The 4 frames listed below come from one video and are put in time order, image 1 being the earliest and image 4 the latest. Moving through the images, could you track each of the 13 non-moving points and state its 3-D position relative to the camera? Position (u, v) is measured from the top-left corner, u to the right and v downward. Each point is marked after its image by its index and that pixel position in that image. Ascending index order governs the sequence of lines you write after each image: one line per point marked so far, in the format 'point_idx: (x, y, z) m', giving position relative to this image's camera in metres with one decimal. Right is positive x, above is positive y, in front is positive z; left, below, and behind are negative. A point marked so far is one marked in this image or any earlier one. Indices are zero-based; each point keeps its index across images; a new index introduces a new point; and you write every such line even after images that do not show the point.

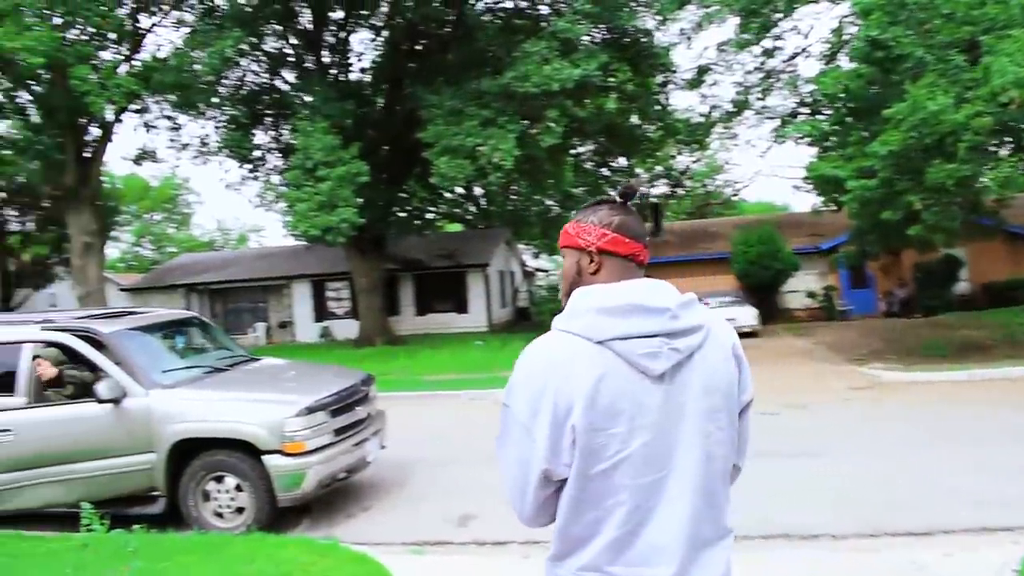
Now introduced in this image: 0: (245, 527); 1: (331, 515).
0: (-2.3, -2.1, +8.6) m
1: (-1.7, -2.1, +9.1) m
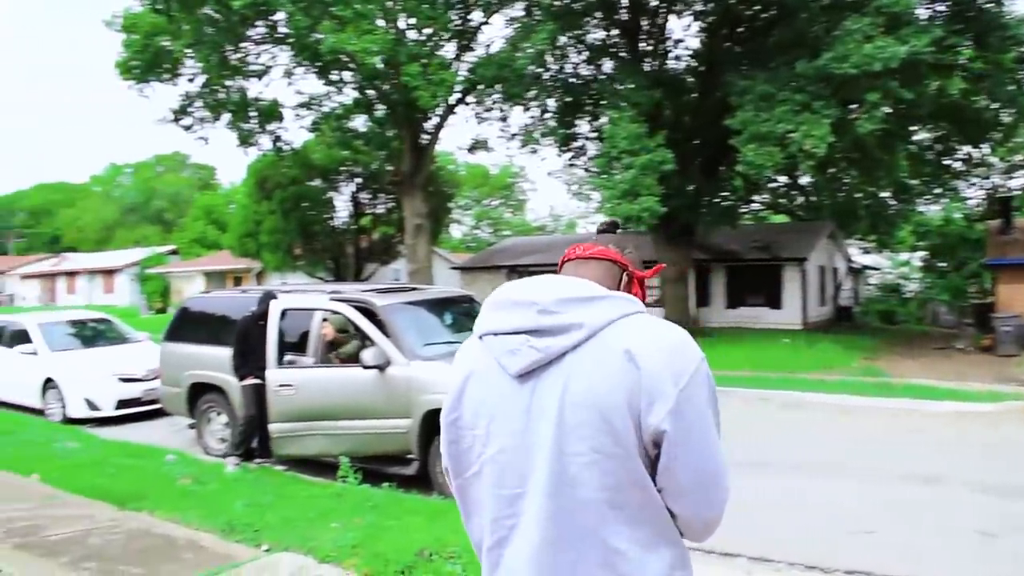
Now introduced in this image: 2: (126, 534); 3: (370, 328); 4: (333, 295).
0: (-0.3, -1.9, +9.1) m
1: (+0.5, -2.0, +9.3) m
2: (-3.0, -1.9, +7.7) m
3: (-1.4, -0.4, +9.6) m
4: (-1.8, -0.1, +10.0) m
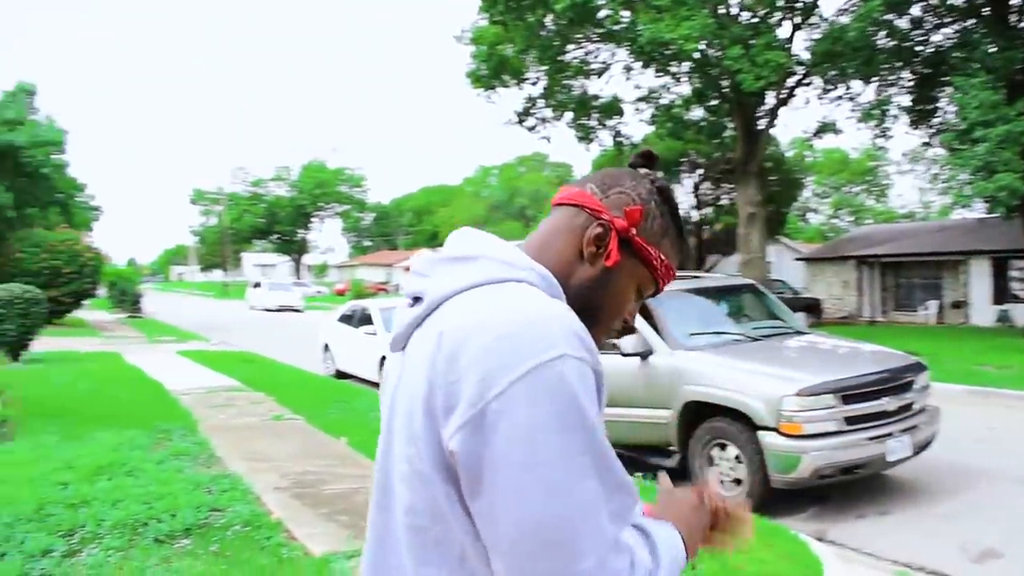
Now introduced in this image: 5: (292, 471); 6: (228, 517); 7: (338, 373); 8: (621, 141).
0: (+2.0, -1.8, +8.6) m
1: (+2.8, -1.9, +8.4) m
2: (-1.1, -1.8, +8.6) m
3: (+1.2, -0.3, +9.5) m
4: (+1.0, 0.0, +10.1) m
5: (-2.0, -1.7, +9.1) m
6: (-2.2, -1.8, +7.6) m
7: (-2.5, -1.2, +14.1) m
8: (+1.8, +2.4, +15.9) m
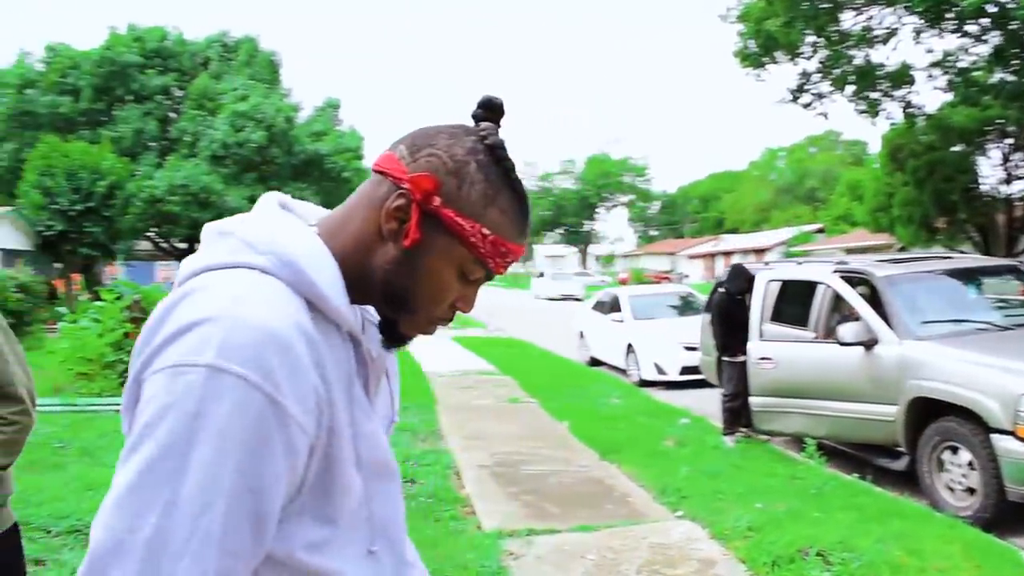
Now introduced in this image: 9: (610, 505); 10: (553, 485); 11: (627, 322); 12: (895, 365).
0: (+3.5, -1.7, +7.6) m
1: (+4.2, -1.8, +7.1) m
2: (+0.6, -1.7, +8.7) m
3: (+3.1, -0.1, +8.7) m
4: (+3.1, +0.2, +9.3) m
5: (-0.1, -1.6, +9.4) m
6: (-0.8, -1.7, +8.2) m
7: (+1.3, -1.1, +14.3) m
8: (+5.9, +2.6, +14.4) m
9: (+0.8, -1.8, +8.0) m
10: (+0.3, -1.7, +8.5) m
11: (+1.6, -0.5, +13.6) m
12: (+3.1, -0.7, +8.3) m
